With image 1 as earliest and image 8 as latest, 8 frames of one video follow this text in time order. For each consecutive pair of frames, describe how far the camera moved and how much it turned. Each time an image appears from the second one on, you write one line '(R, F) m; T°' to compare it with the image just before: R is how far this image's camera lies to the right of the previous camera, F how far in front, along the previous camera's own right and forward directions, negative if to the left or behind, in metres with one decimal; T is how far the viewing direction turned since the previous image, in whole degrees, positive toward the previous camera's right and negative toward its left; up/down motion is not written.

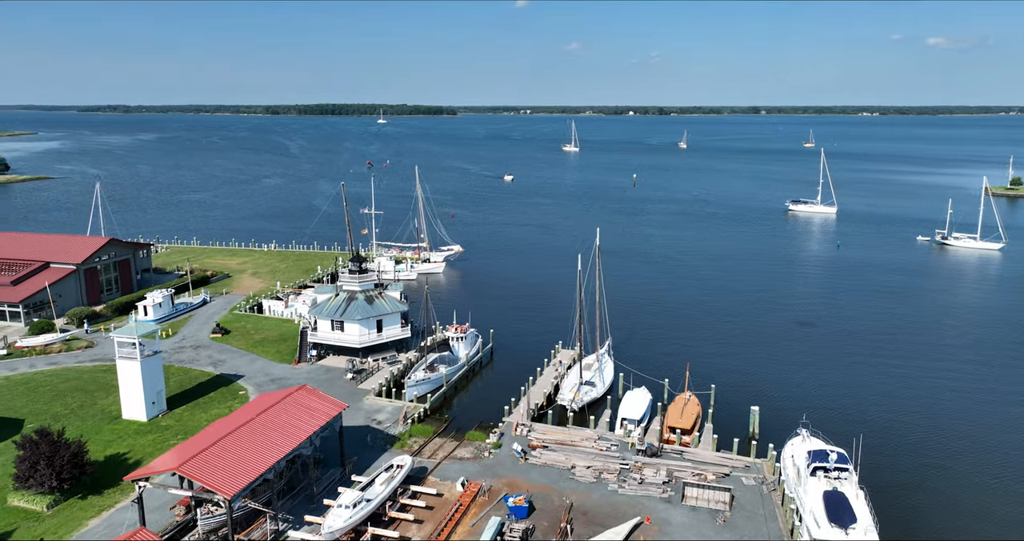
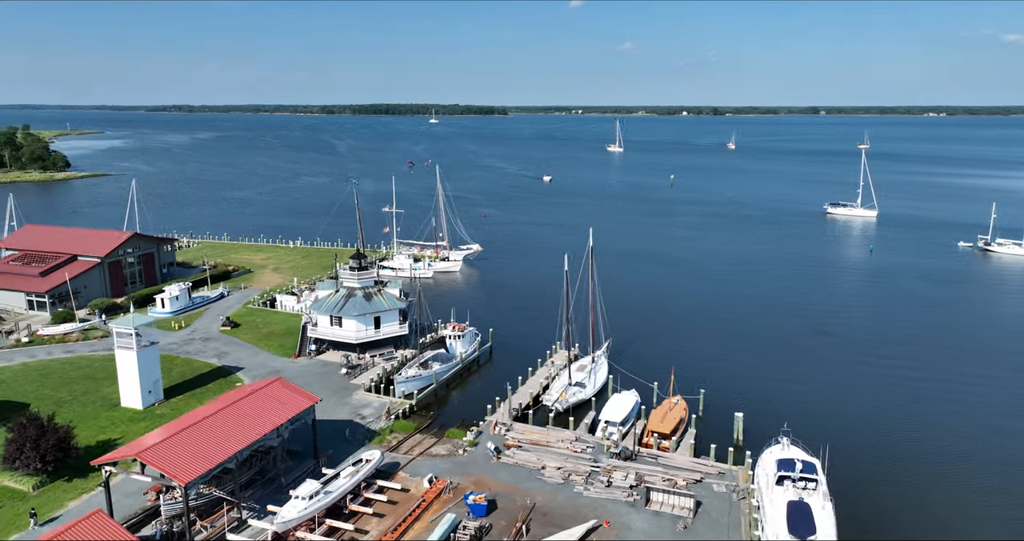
(+3.4, +0.1) m; -4°
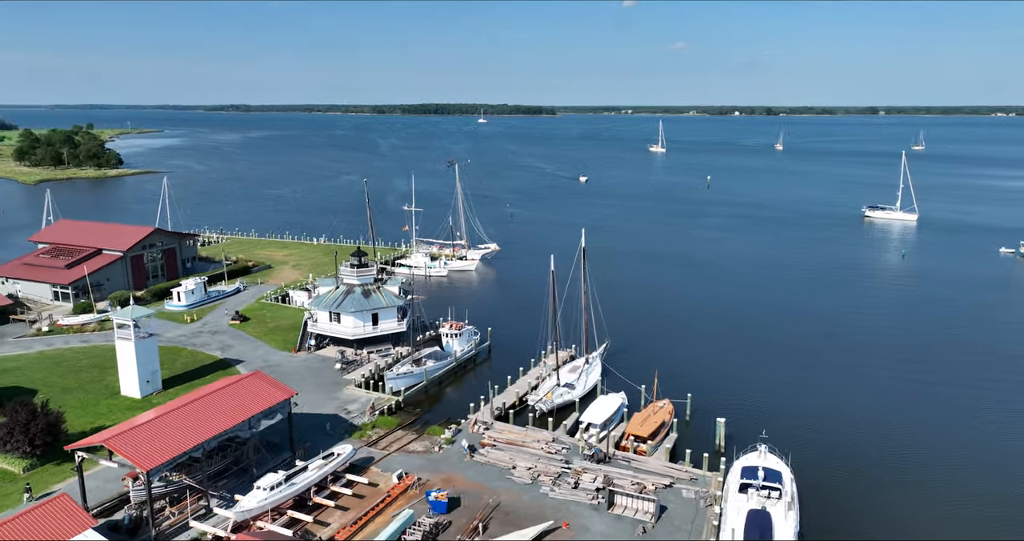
(+3.3, +0.1) m; -4°
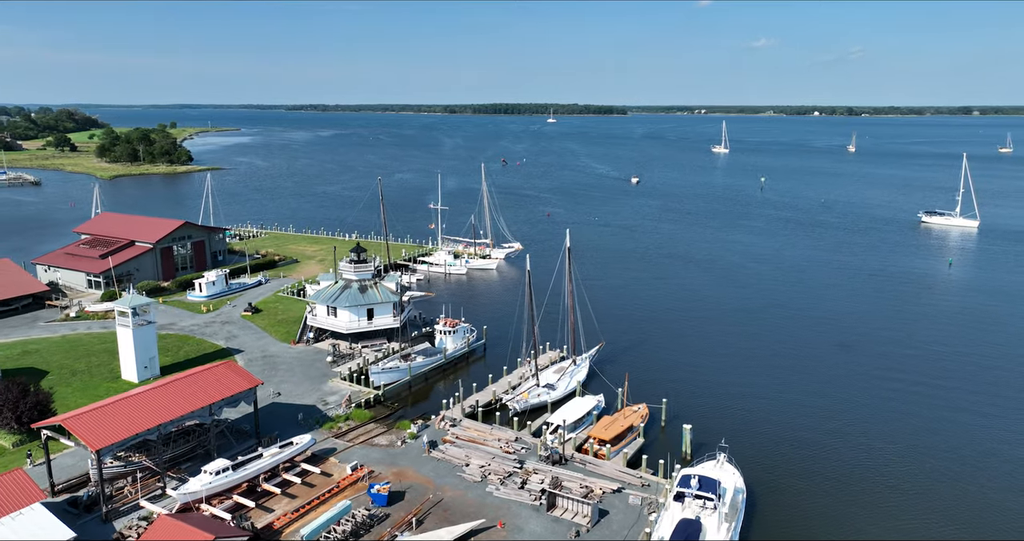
(+4.9, +0.2) m; -5°
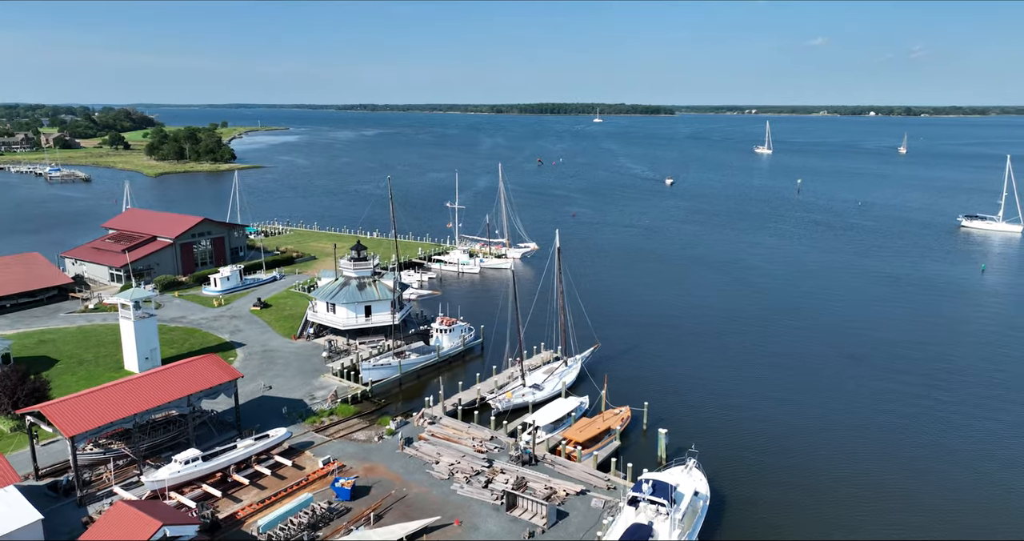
(+3.2, +0.1) m; -4°
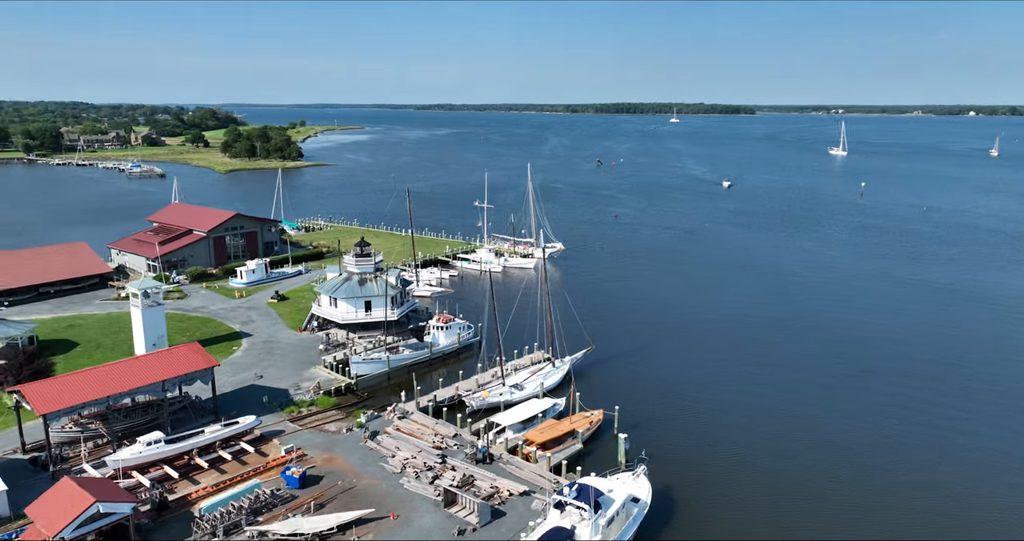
(+5.1, +0.2) m; -6°
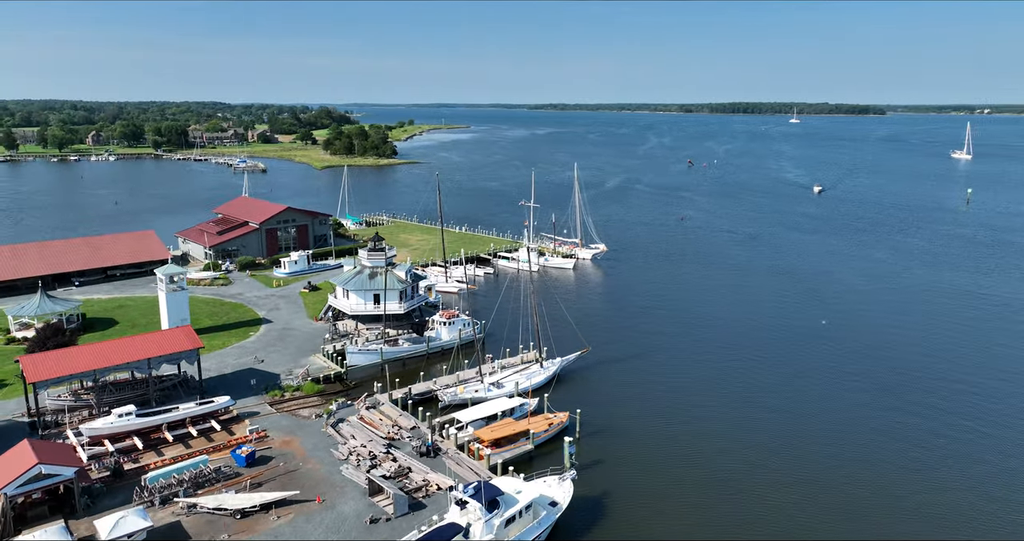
(+7.1, +0.4) m; -8°
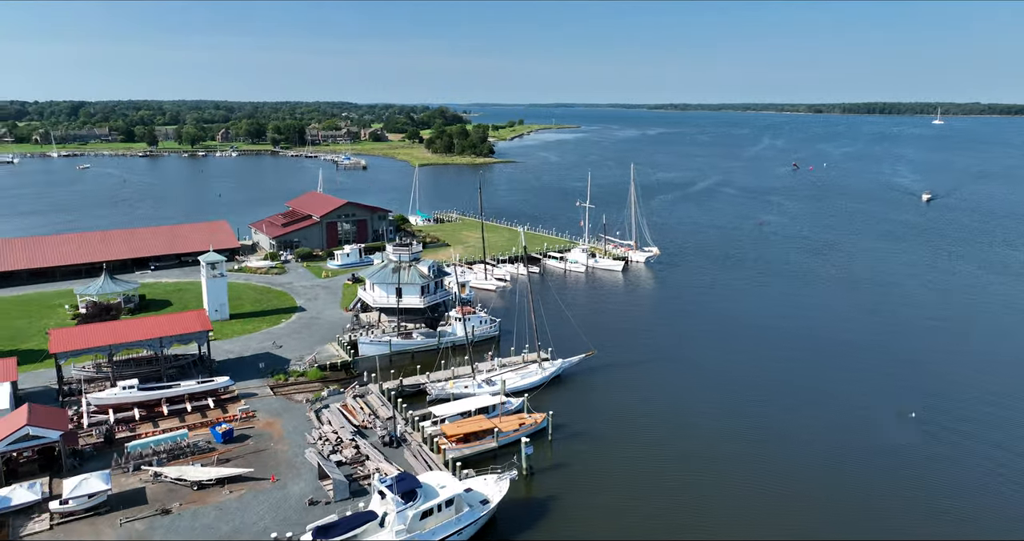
(+6.7, +0.4) m; -9°
